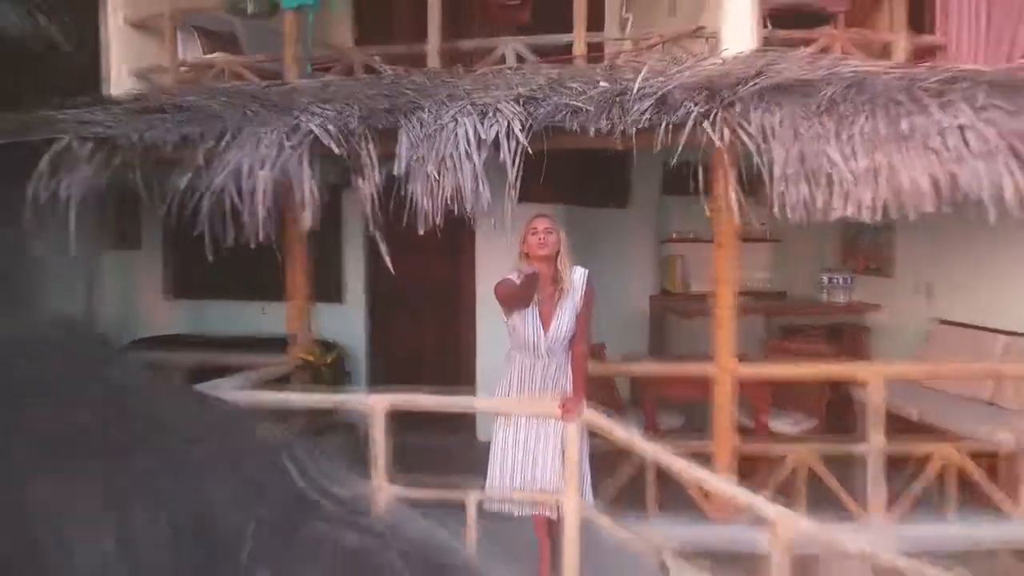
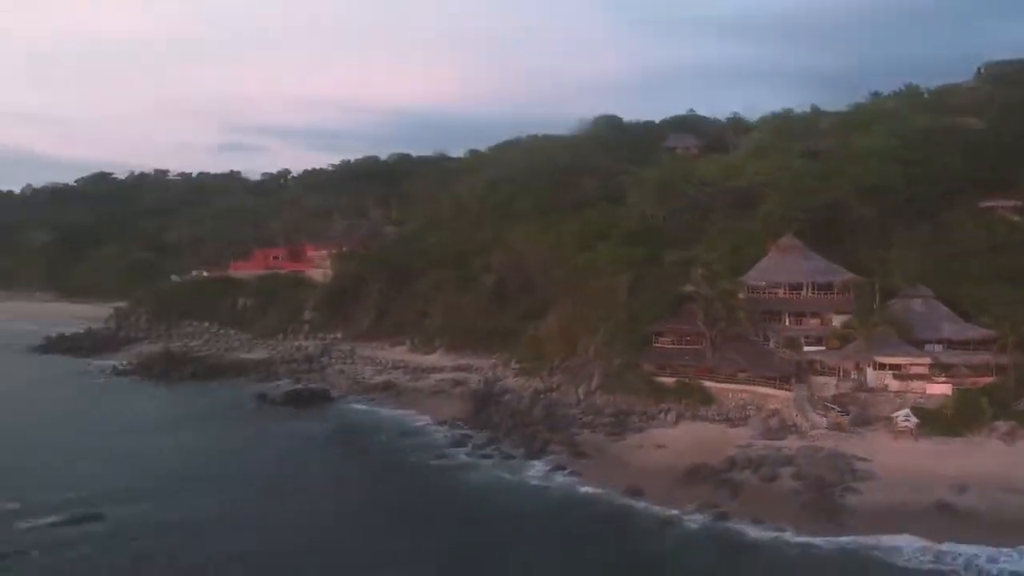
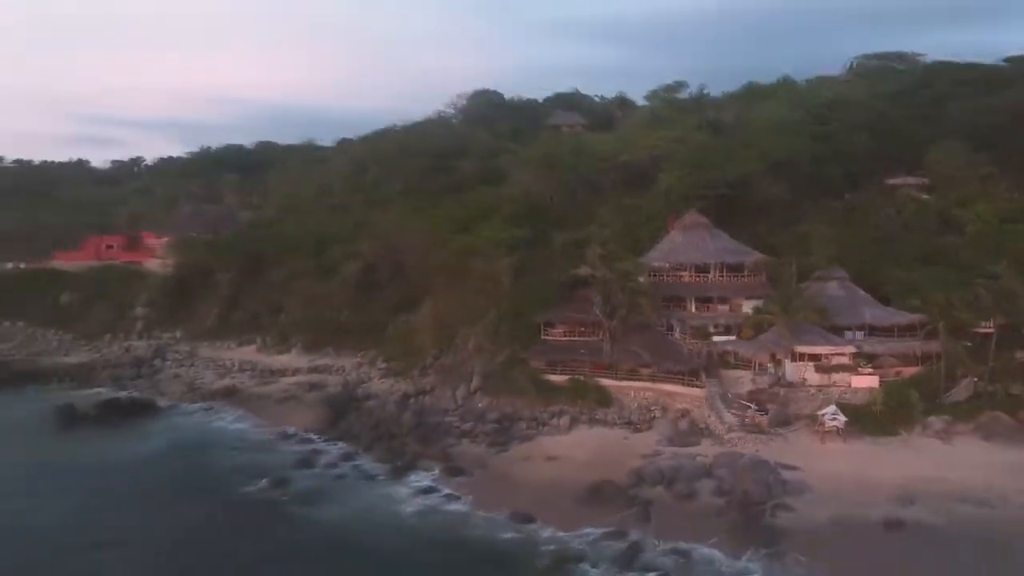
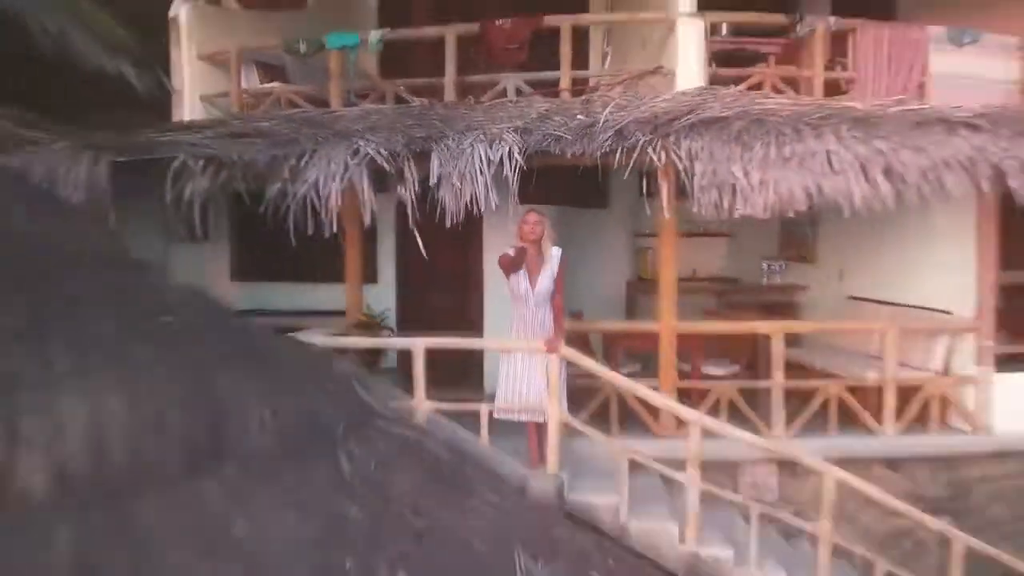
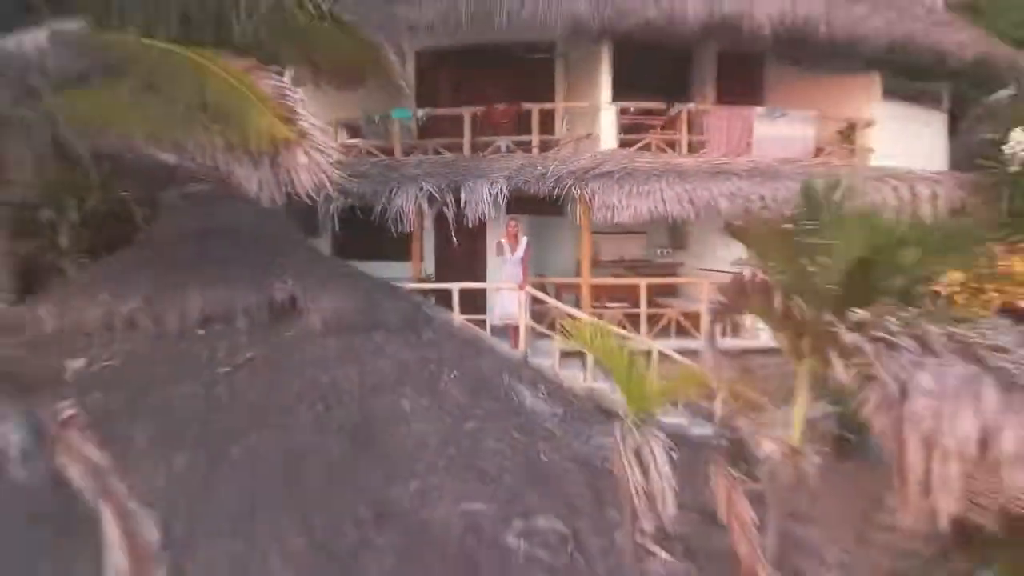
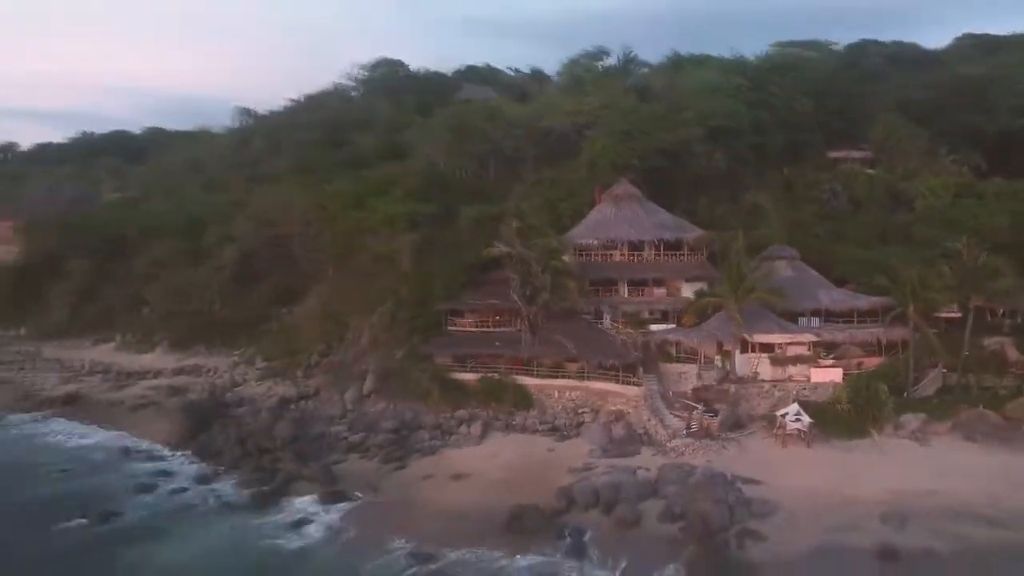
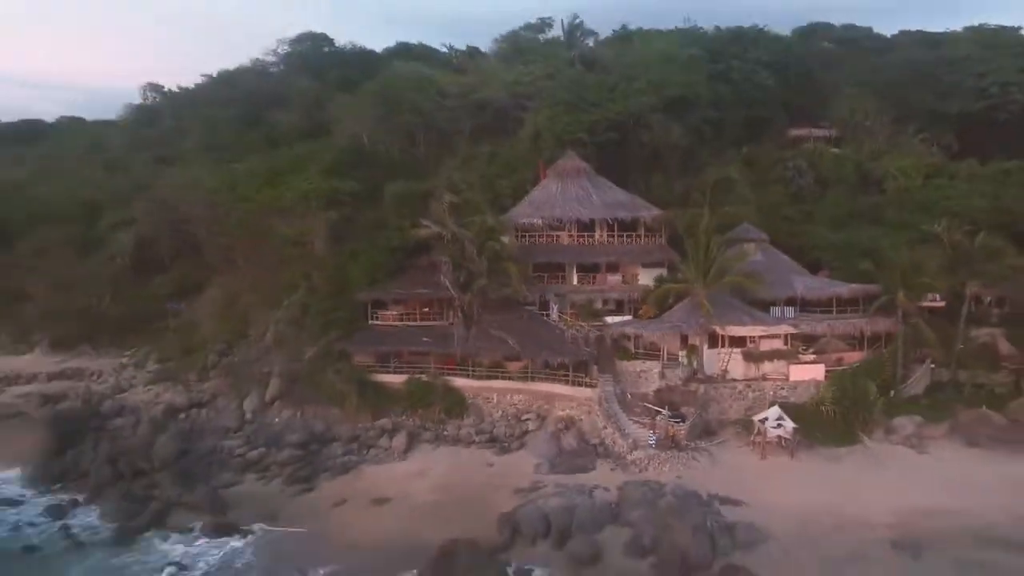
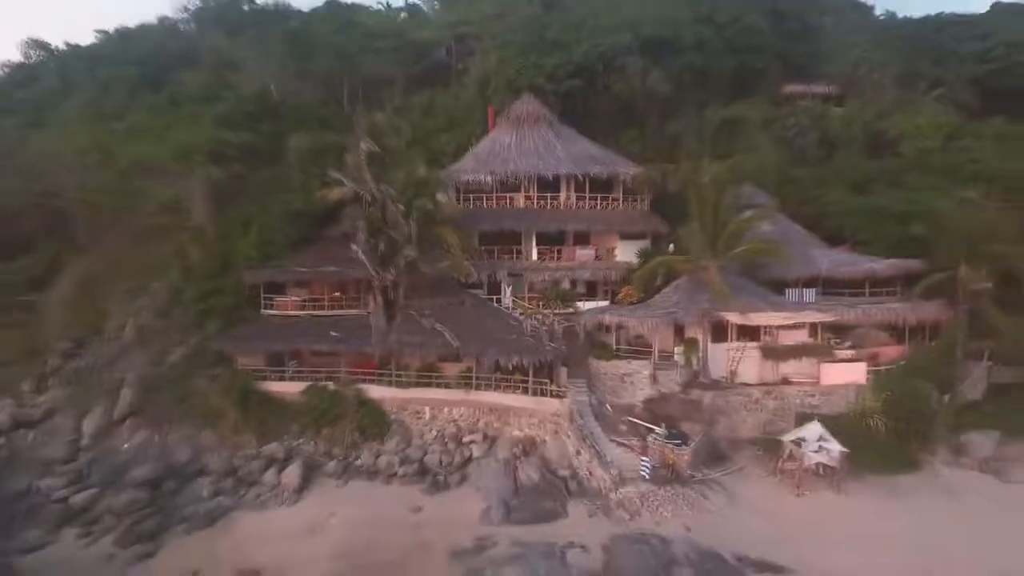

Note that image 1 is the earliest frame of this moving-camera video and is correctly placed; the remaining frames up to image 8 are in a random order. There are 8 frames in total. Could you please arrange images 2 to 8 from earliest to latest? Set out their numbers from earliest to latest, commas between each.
4, 5, 8, 7, 6, 3, 2
